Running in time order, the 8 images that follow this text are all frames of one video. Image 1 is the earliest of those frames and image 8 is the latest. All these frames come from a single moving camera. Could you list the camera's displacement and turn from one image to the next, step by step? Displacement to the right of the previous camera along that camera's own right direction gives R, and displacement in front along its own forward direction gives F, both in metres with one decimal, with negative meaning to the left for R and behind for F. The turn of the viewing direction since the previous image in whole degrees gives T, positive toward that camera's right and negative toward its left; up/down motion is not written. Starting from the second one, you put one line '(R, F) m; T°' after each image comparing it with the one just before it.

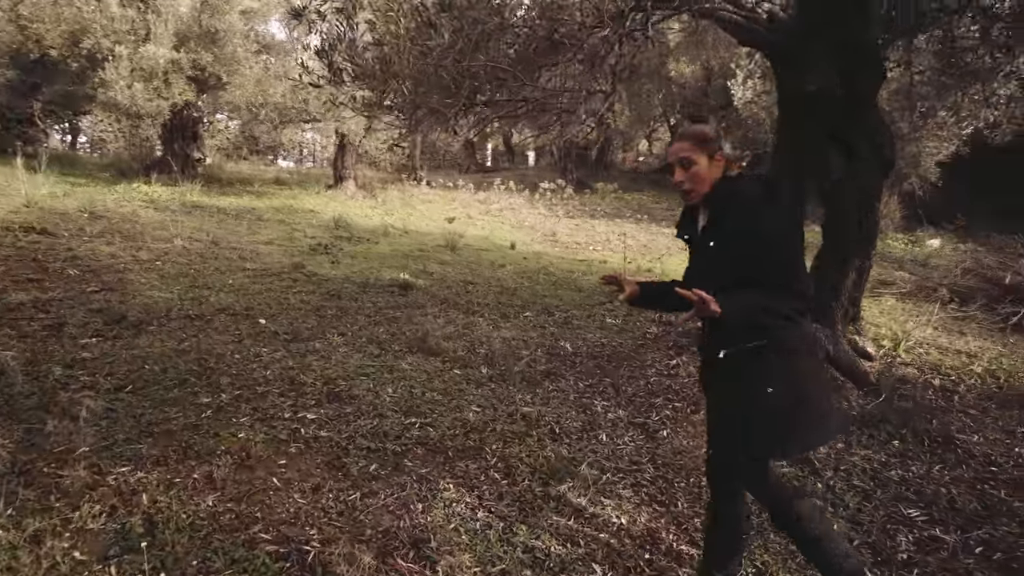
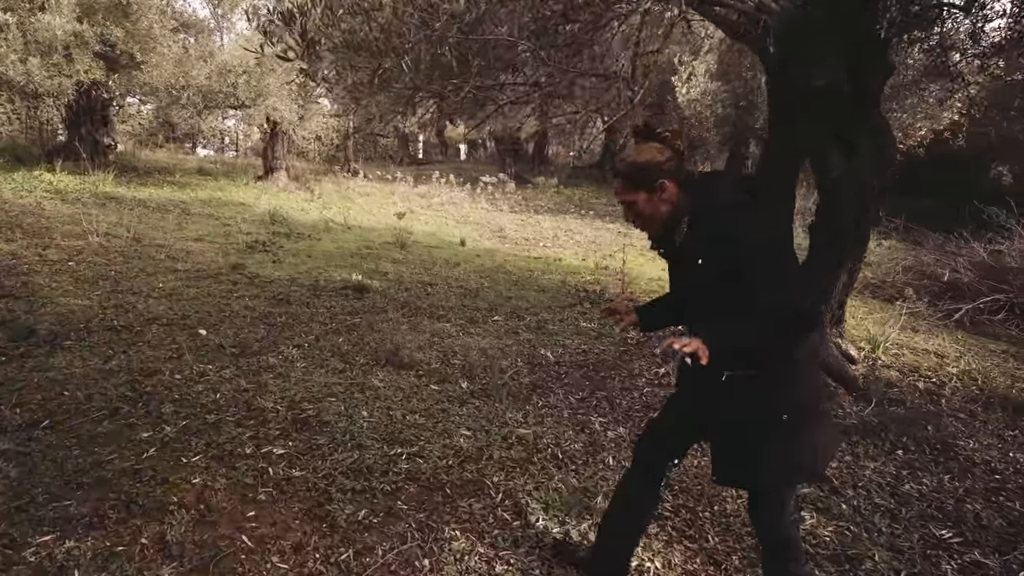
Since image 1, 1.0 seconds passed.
(-0.3, +0.4) m; +7°
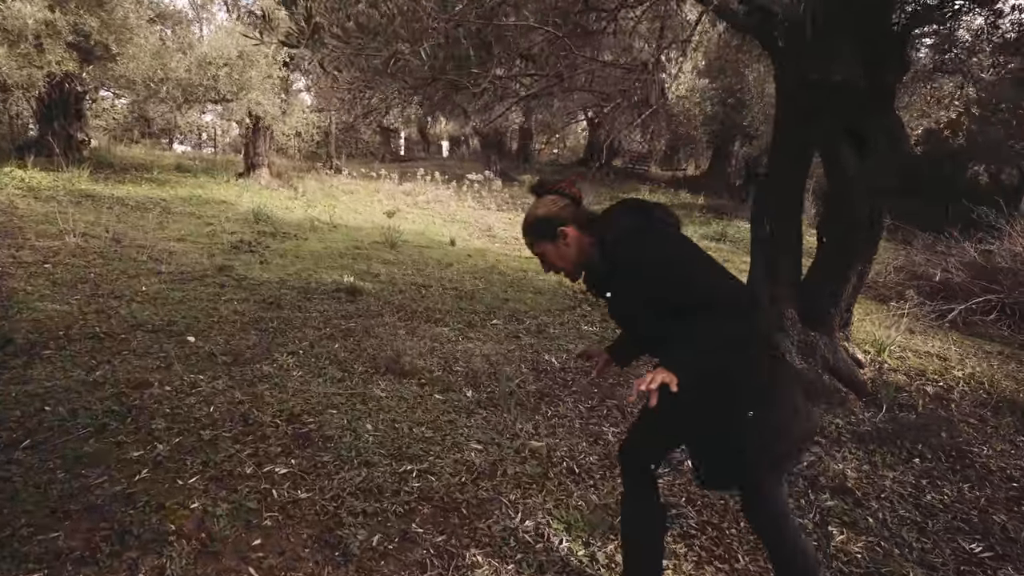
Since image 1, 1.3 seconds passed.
(-0.2, +0.2) m; +2°
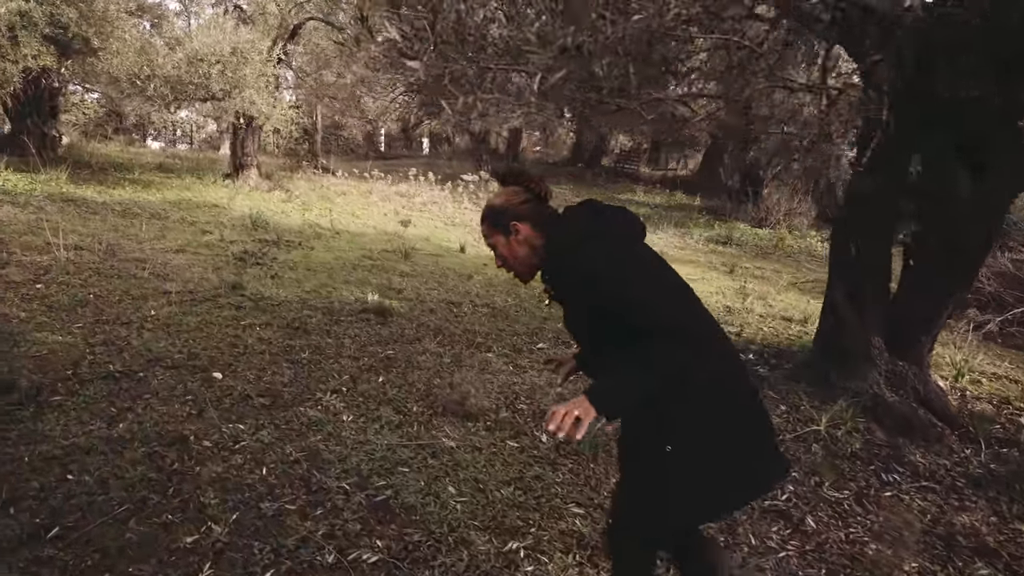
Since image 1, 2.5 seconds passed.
(-0.6, +0.4) m; +2°
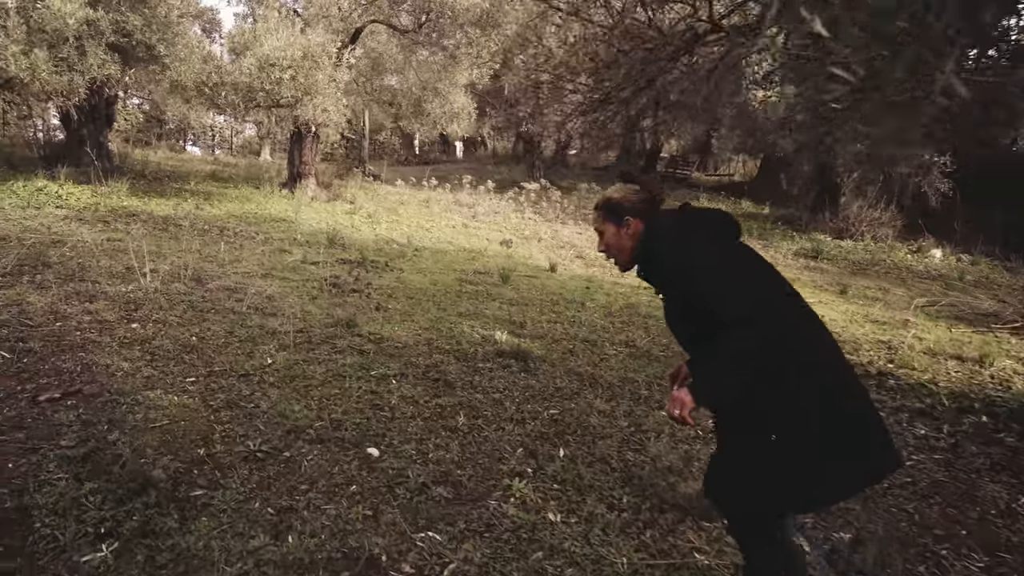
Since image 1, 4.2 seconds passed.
(-1.0, +0.7) m; -2°
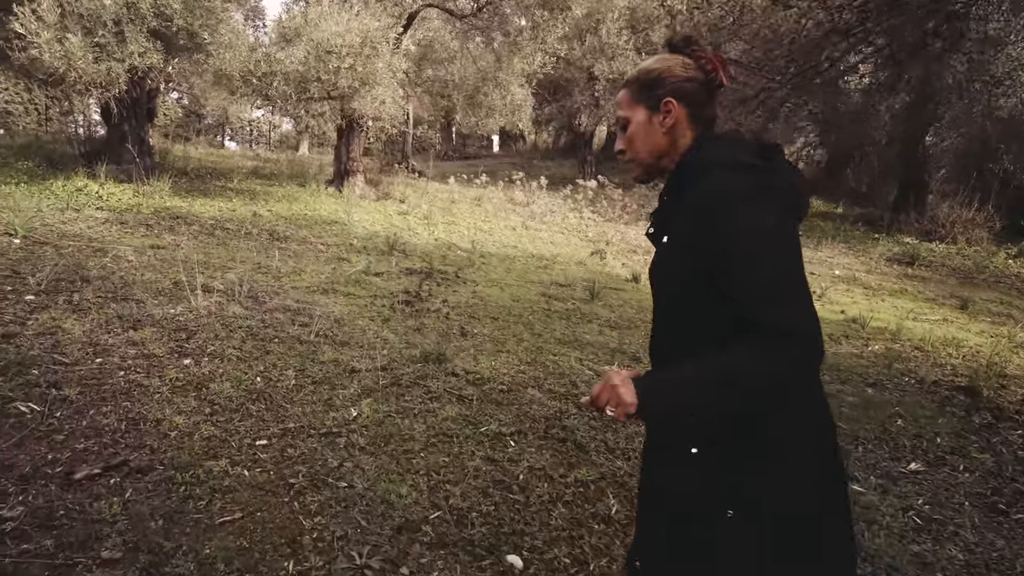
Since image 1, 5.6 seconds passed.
(-0.6, +0.8) m; -2°
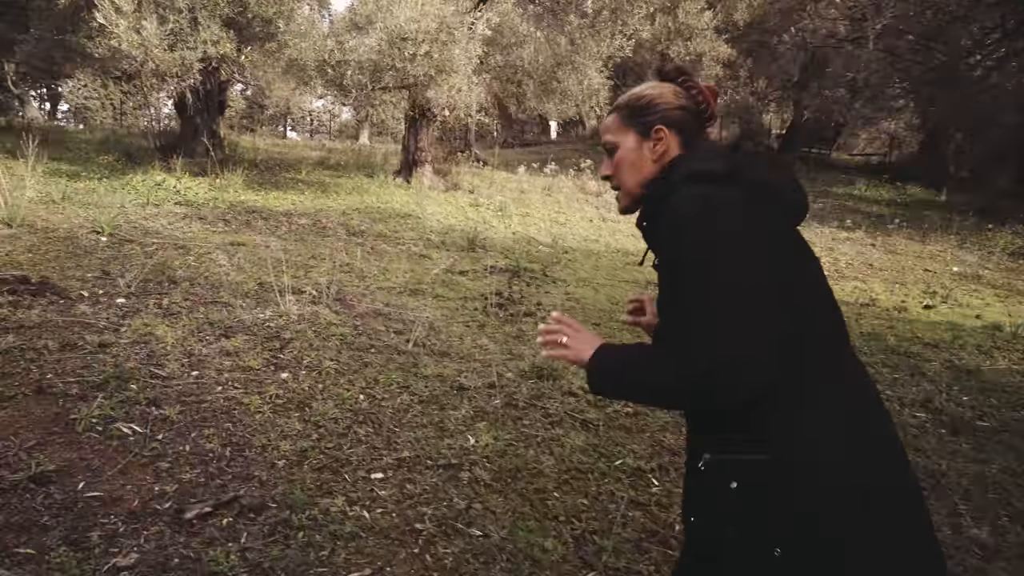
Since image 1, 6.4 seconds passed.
(-0.4, +0.4) m; -4°
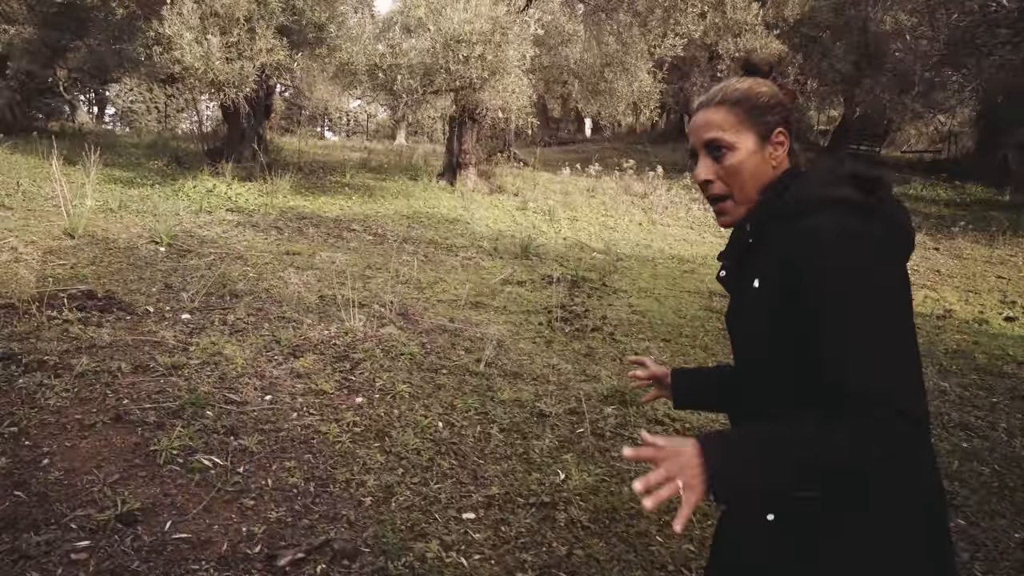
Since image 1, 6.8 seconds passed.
(-0.3, +0.1) m; -2°
